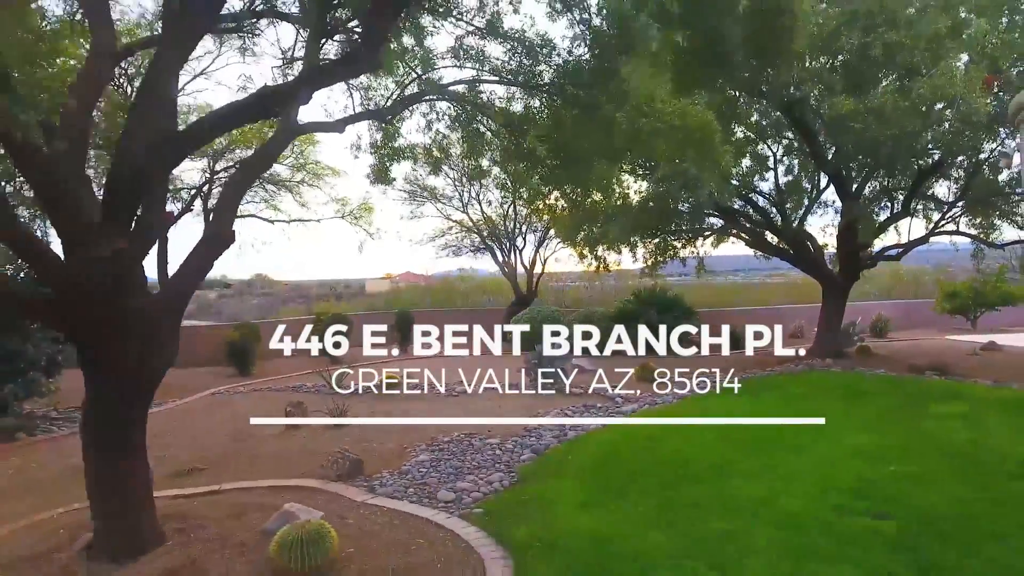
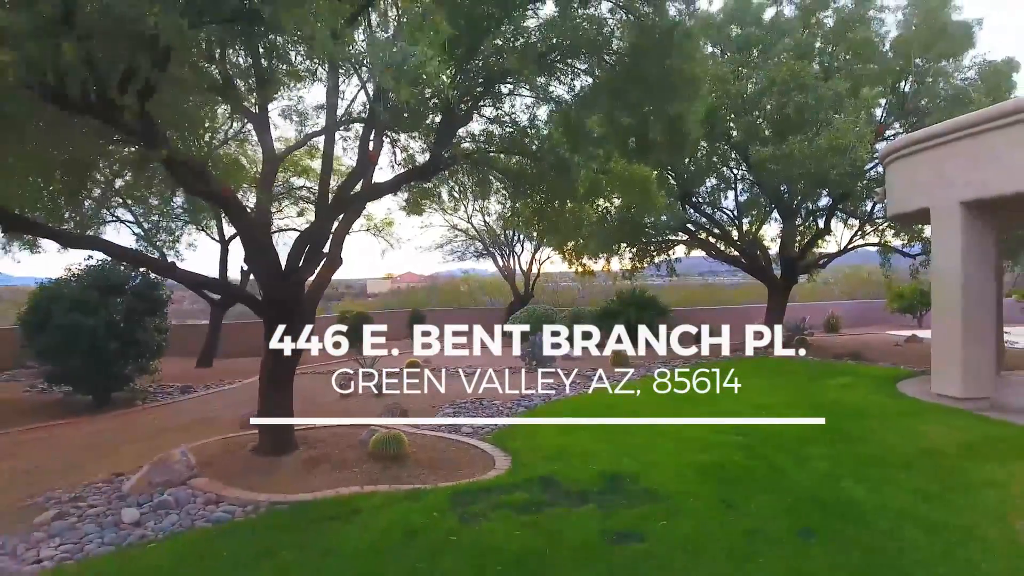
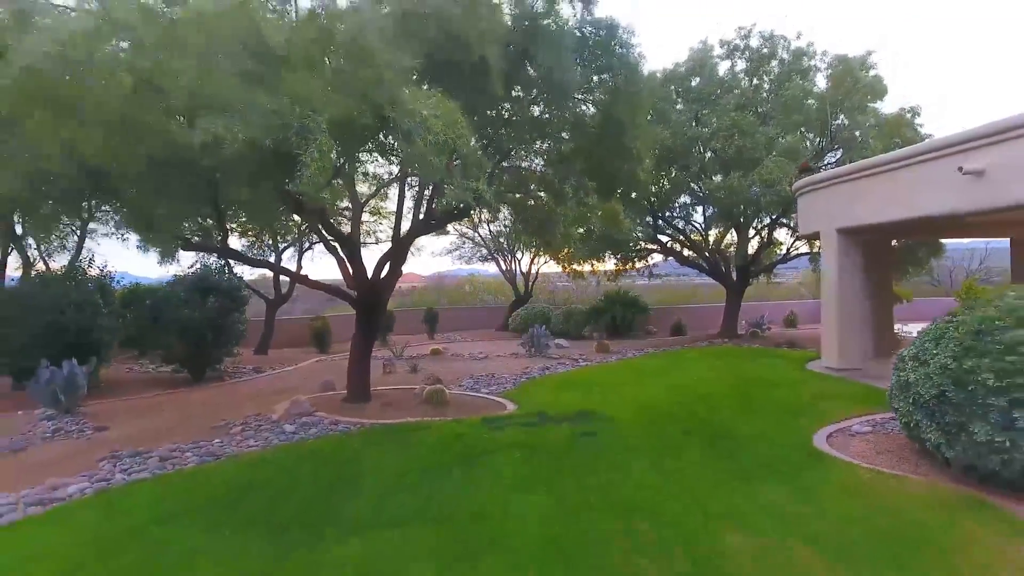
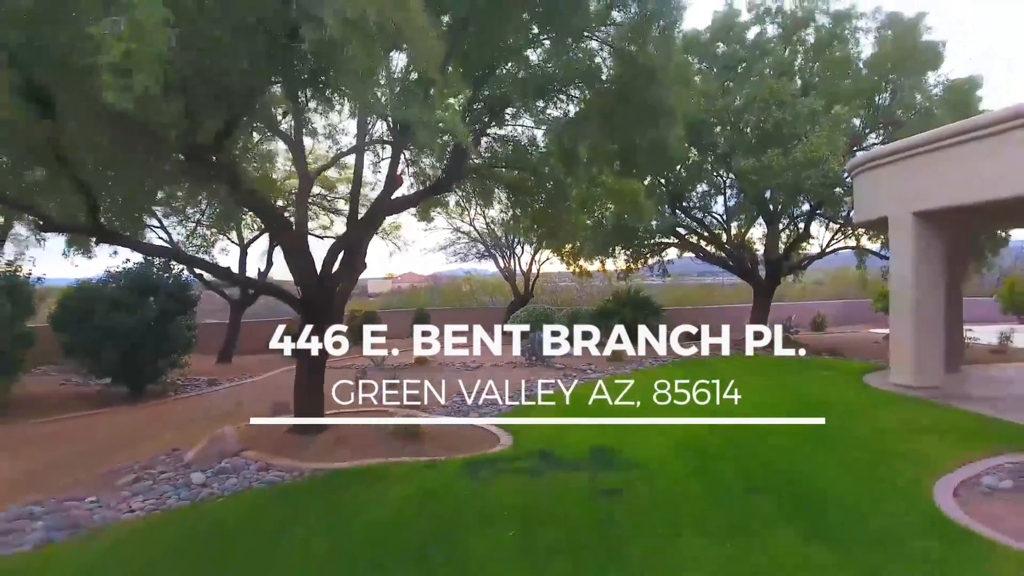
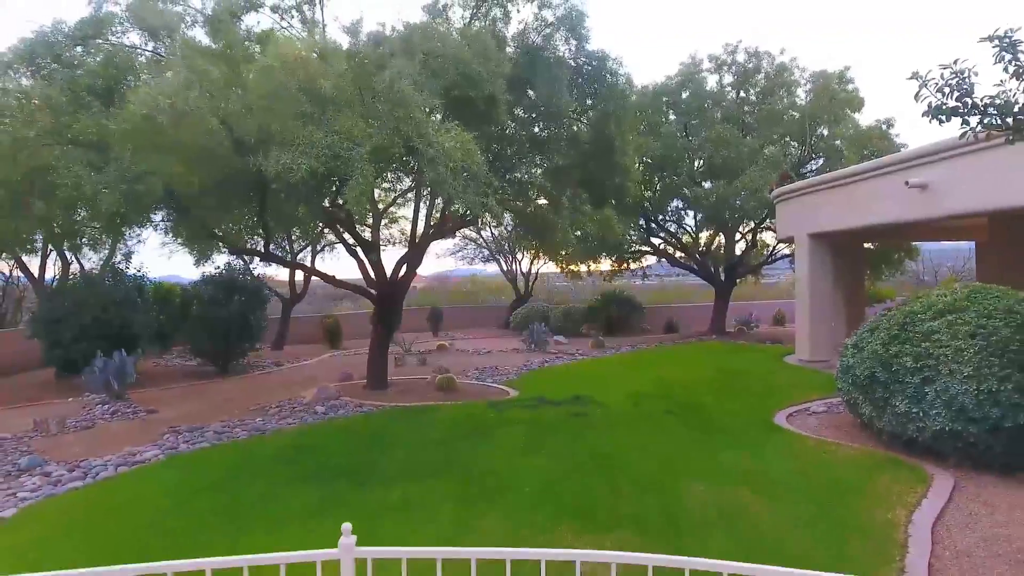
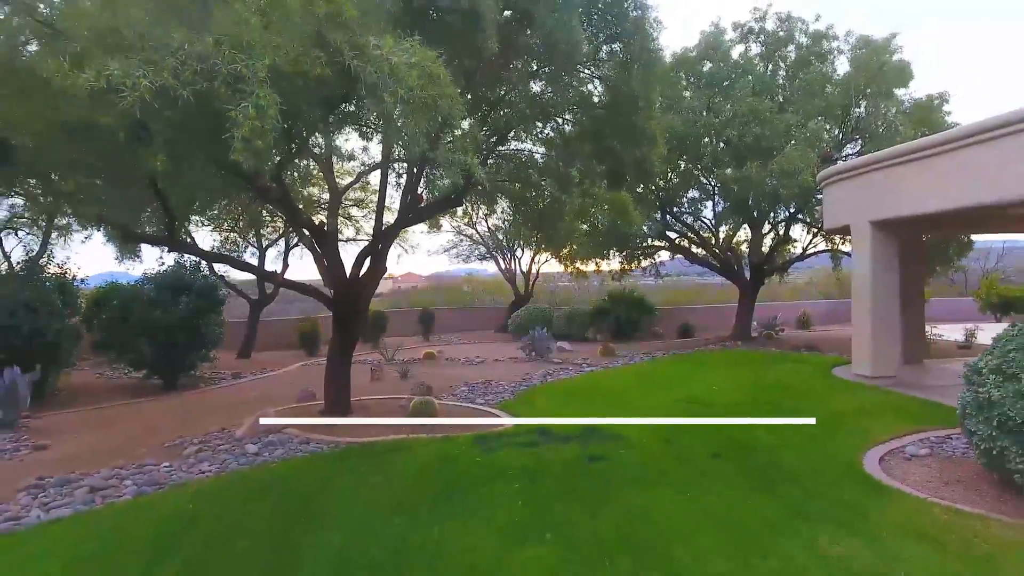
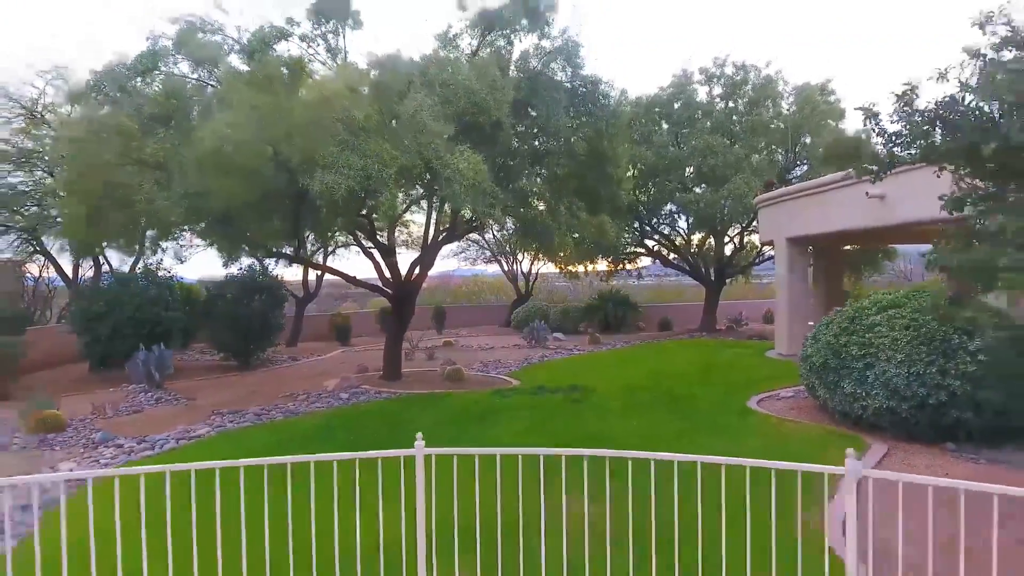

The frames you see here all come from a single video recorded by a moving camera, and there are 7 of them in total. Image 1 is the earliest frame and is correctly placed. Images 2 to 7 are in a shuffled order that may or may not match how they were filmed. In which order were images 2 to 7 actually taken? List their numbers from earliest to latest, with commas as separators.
2, 4, 6, 3, 5, 7
